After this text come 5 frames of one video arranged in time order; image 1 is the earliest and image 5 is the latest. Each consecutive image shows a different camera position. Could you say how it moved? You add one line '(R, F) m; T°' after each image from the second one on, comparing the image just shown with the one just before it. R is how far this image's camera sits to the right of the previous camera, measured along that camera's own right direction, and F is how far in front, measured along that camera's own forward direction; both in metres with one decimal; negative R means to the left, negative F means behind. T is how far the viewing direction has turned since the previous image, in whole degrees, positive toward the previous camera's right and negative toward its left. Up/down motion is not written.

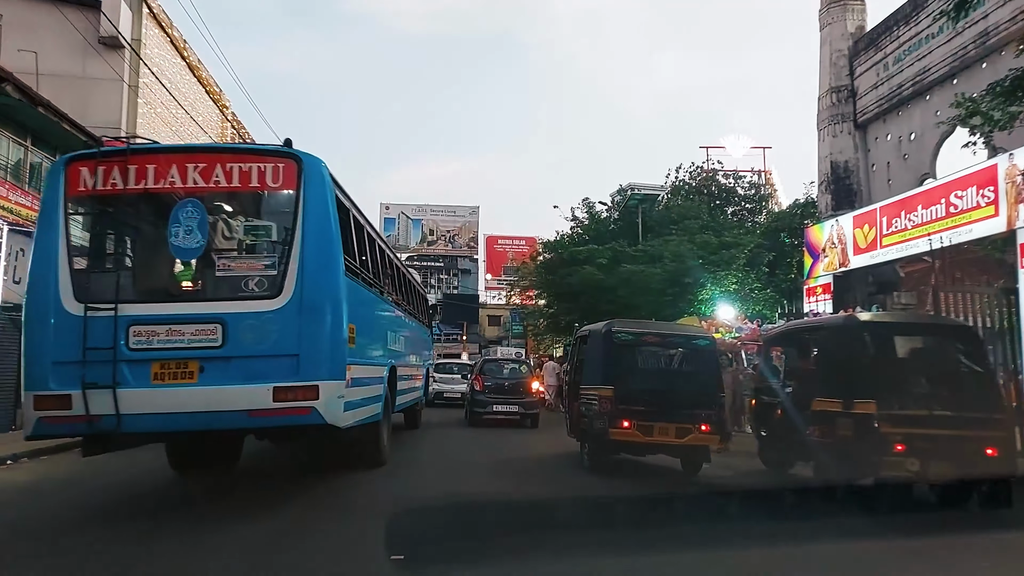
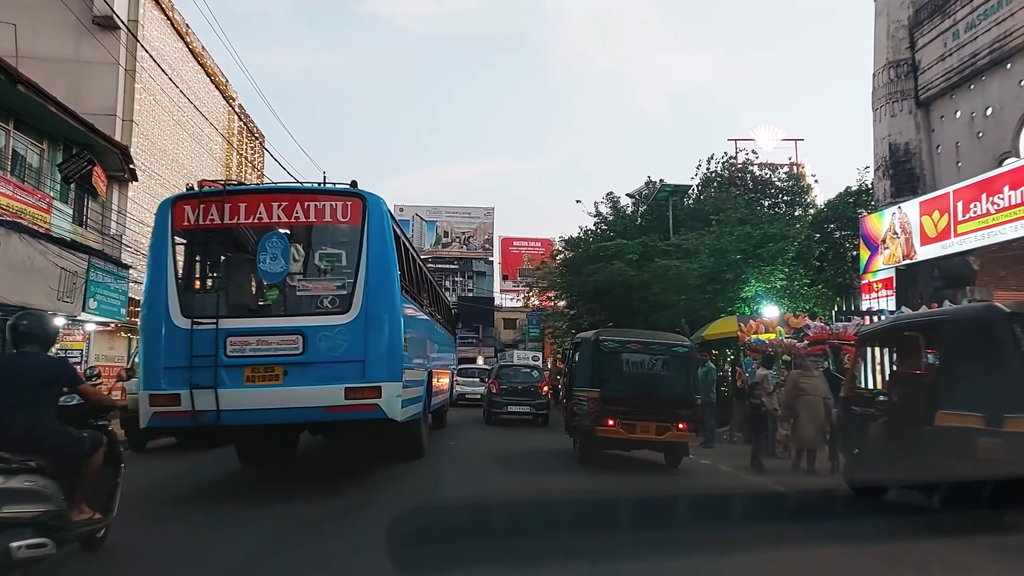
(-0.3, +1.6) m; -1°
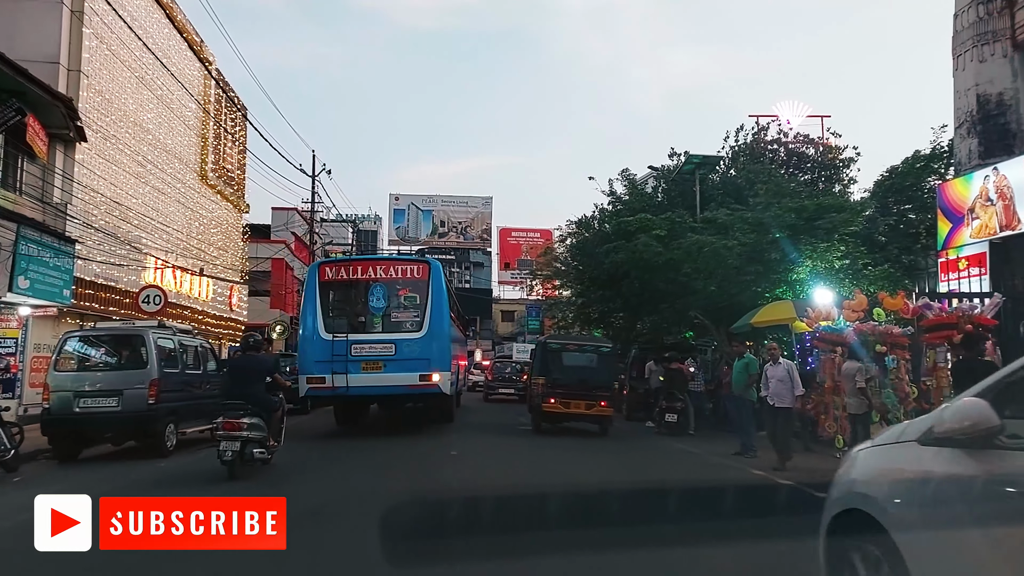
(-0.4, +2.6) m; 0°
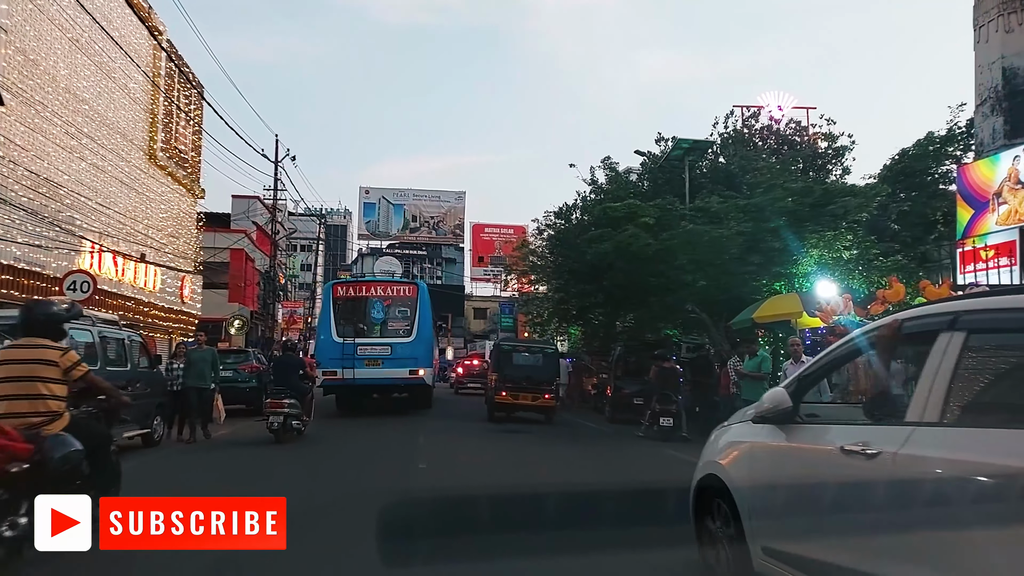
(-0.1, +1.6) m; +2°
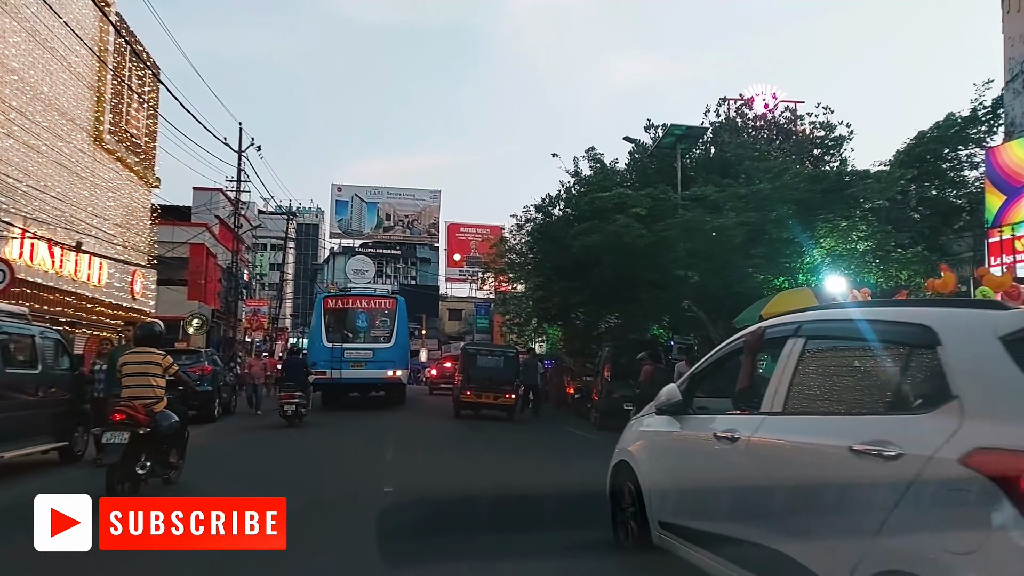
(-0.1, +1.5) m; +2°
